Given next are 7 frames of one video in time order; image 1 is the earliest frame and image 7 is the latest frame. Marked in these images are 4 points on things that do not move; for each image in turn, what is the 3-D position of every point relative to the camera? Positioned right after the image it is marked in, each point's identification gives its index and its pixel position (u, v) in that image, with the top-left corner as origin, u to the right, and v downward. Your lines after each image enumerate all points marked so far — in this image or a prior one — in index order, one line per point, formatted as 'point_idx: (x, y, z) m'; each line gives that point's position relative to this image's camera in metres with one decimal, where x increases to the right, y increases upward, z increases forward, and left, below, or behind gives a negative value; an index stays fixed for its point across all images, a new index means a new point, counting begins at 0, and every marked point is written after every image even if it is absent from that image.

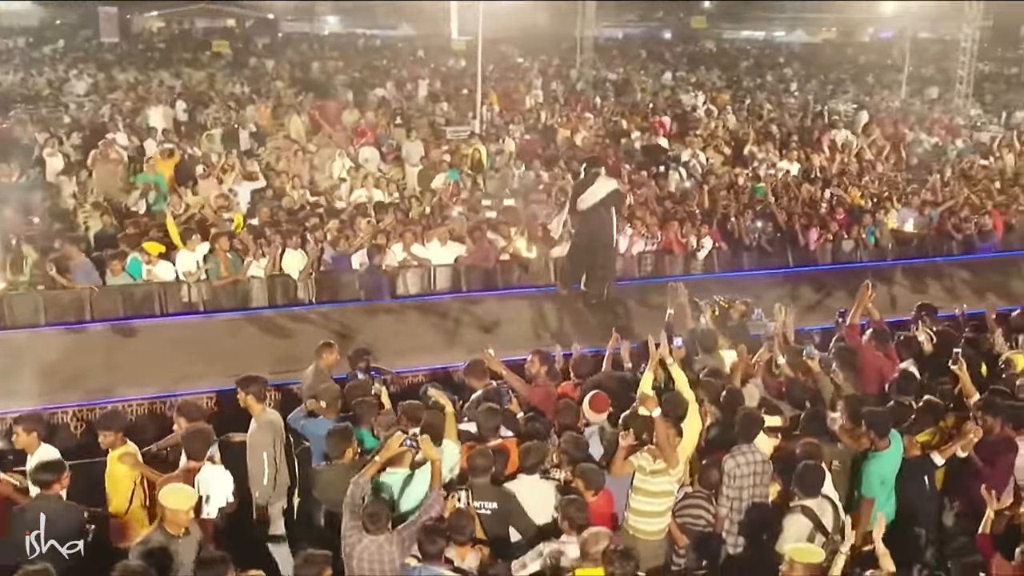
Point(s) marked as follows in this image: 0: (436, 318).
0: (-0.4, -0.2, +6.0) m
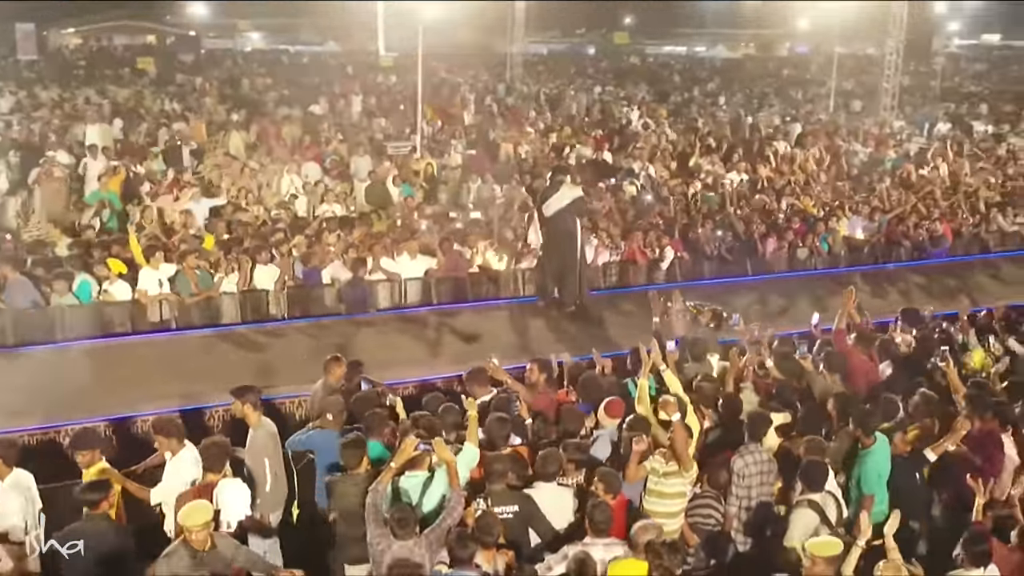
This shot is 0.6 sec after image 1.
0: (-0.5, -0.2, +6.1) m
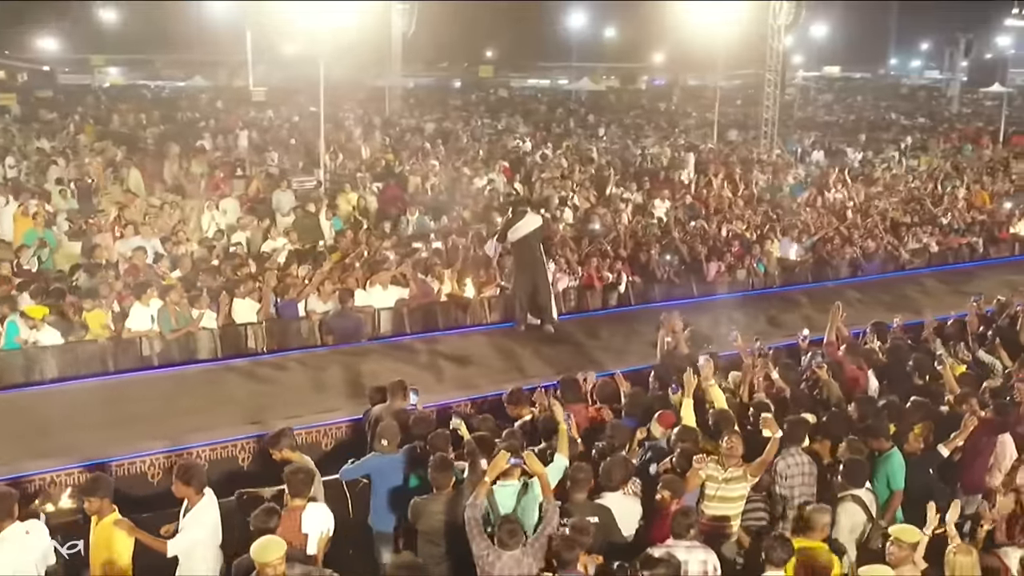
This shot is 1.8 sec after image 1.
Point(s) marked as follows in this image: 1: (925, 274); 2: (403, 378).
0: (-0.6, -0.4, +6.2) m
1: (+3.6, +0.1, +9.7) m
2: (-0.6, -0.5, +5.8) m
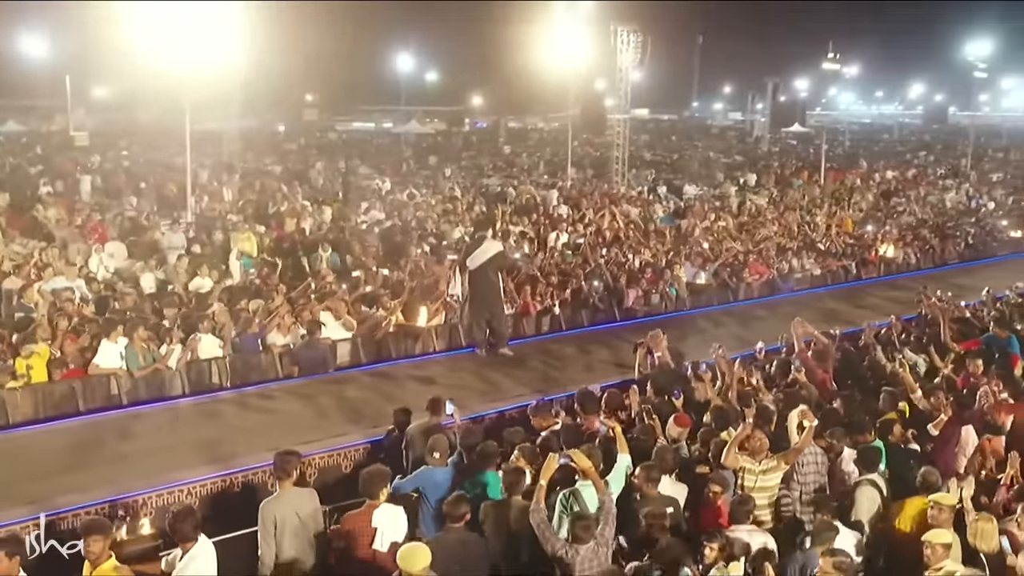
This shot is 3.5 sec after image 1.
0: (-0.7, -0.5, +6.3) m
1: (+2.8, -0.1, +10.5) m
2: (-0.6, -0.6, +5.9) m
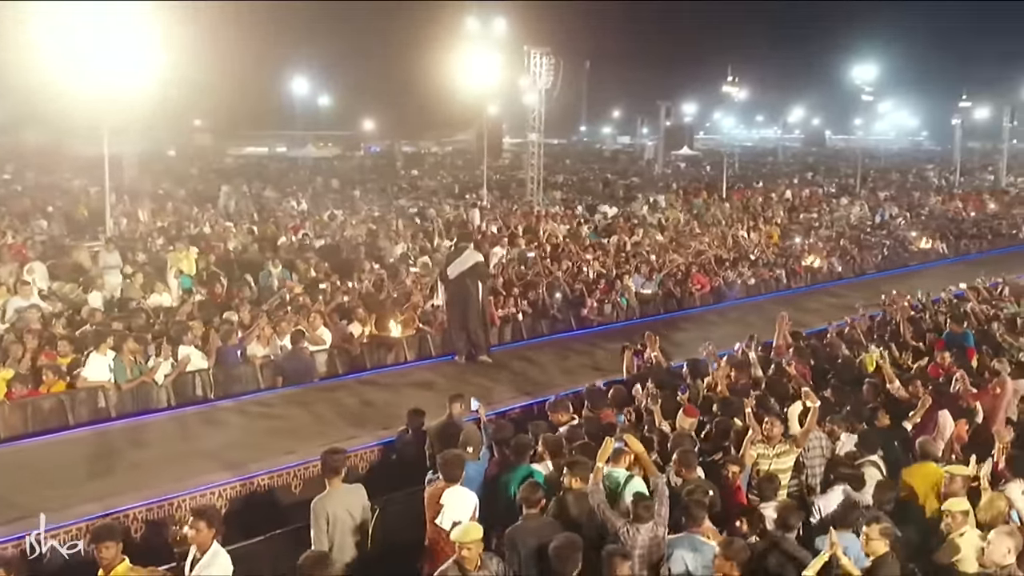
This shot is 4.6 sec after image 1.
0: (-0.8, -0.6, +6.4) m
1: (+2.3, -0.1, +11.0) m
2: (-0.6, -0.7, +6.0) m
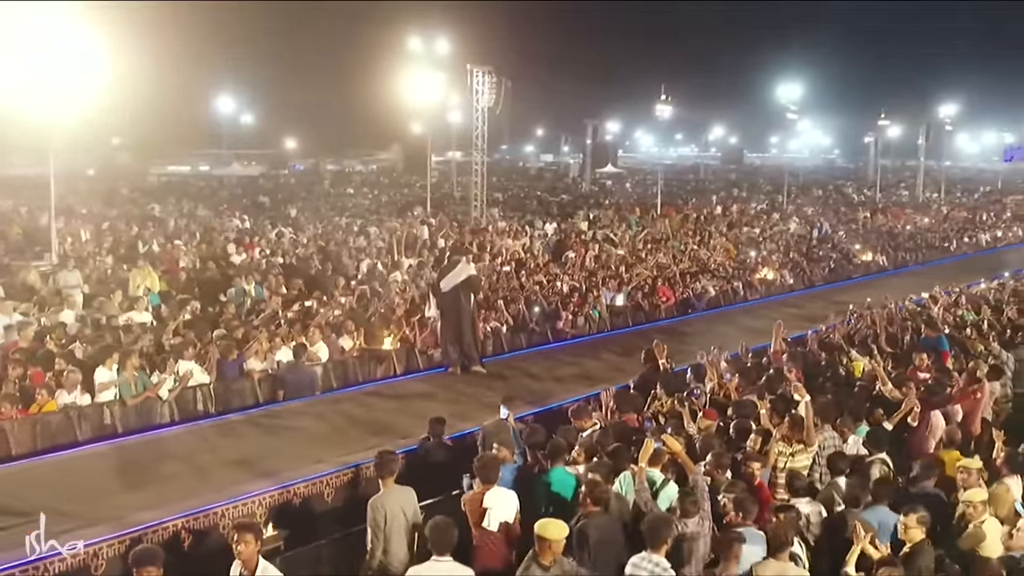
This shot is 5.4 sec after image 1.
0: (-0.7, -0.7, +6.5) m
1: (+2.0, -0.3, +11.3) m
2: (-0.6, -0.7, +6.2) m
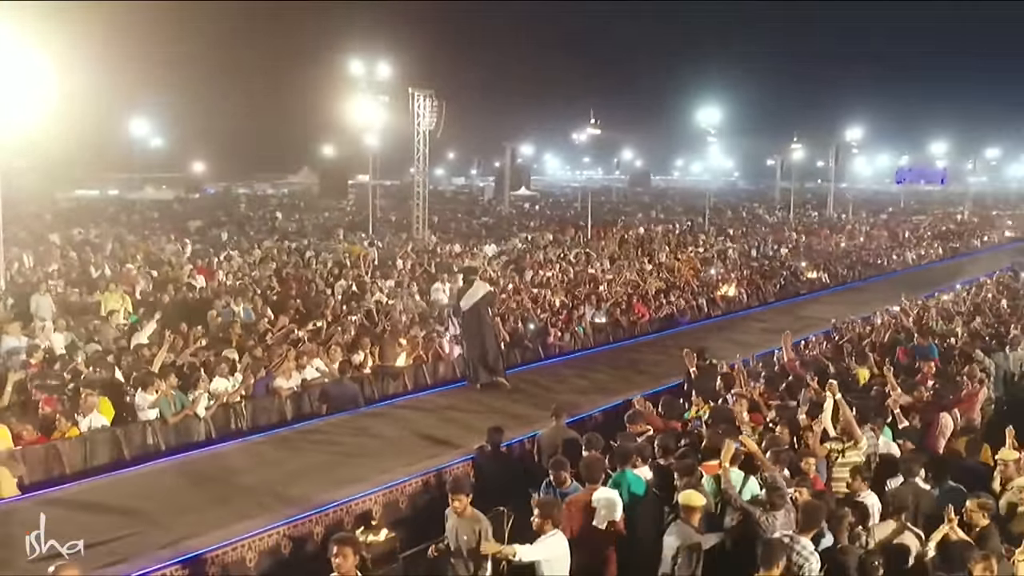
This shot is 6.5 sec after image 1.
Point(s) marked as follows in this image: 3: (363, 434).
0: (-0.6, -0.8, +6.7) m
1: (+1.8, -0.4, +11.7) m
2: (-0.4, -0.8, +6.4) m
3: (-0.9, -0.8, +6.3) m
